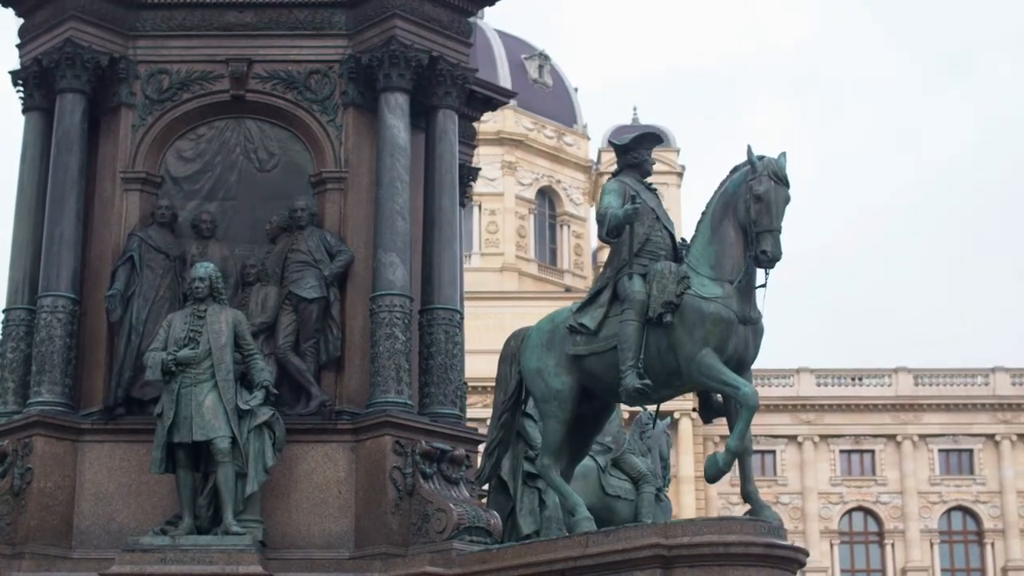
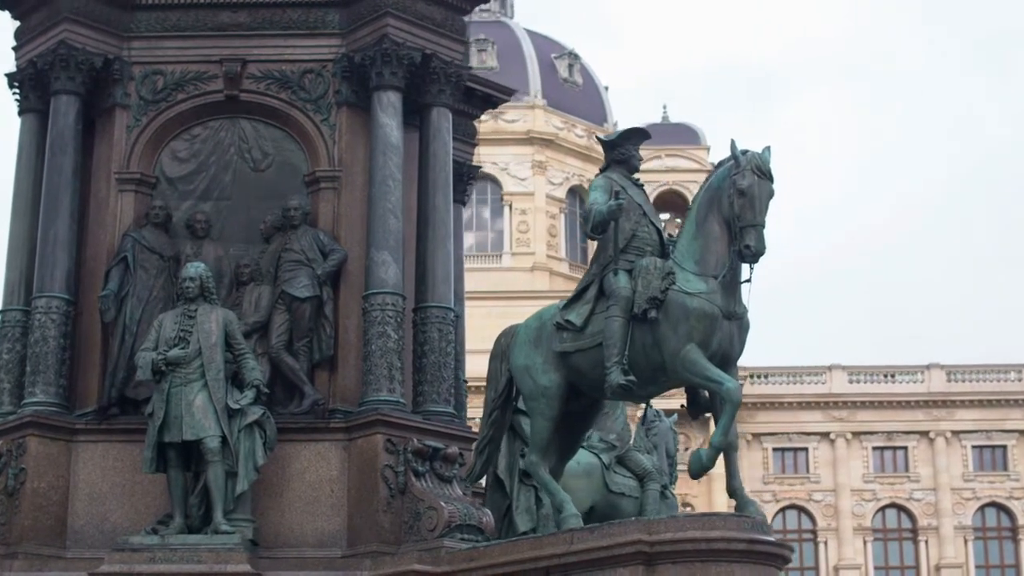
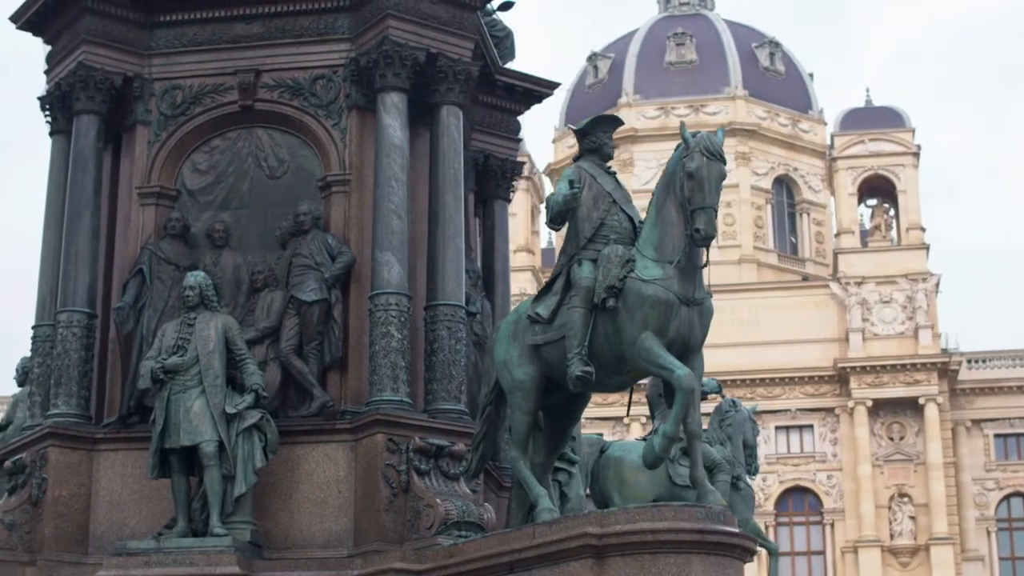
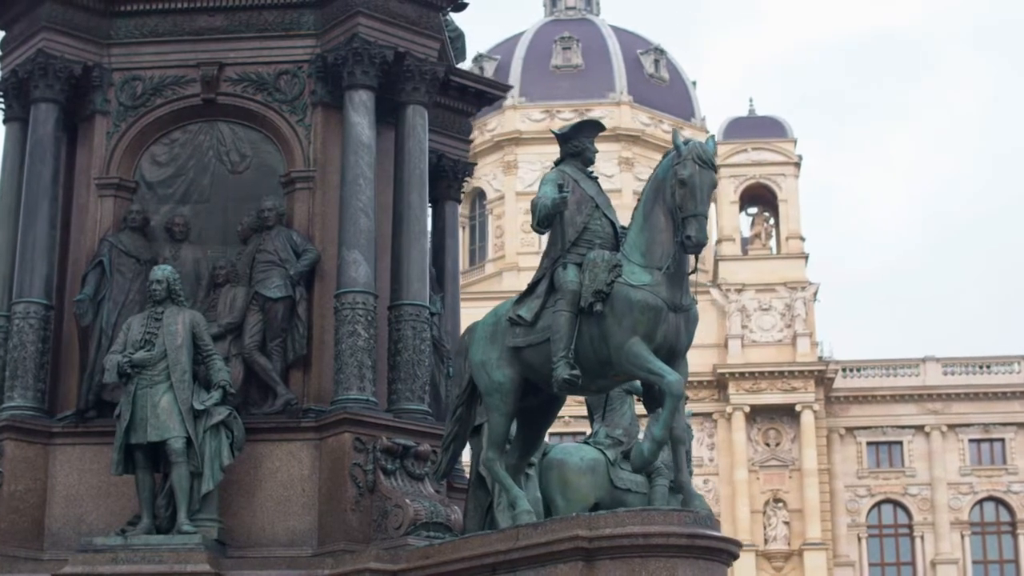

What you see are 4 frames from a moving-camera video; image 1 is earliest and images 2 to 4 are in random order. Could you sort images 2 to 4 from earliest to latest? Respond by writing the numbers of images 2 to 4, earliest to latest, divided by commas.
2, 4, 3
